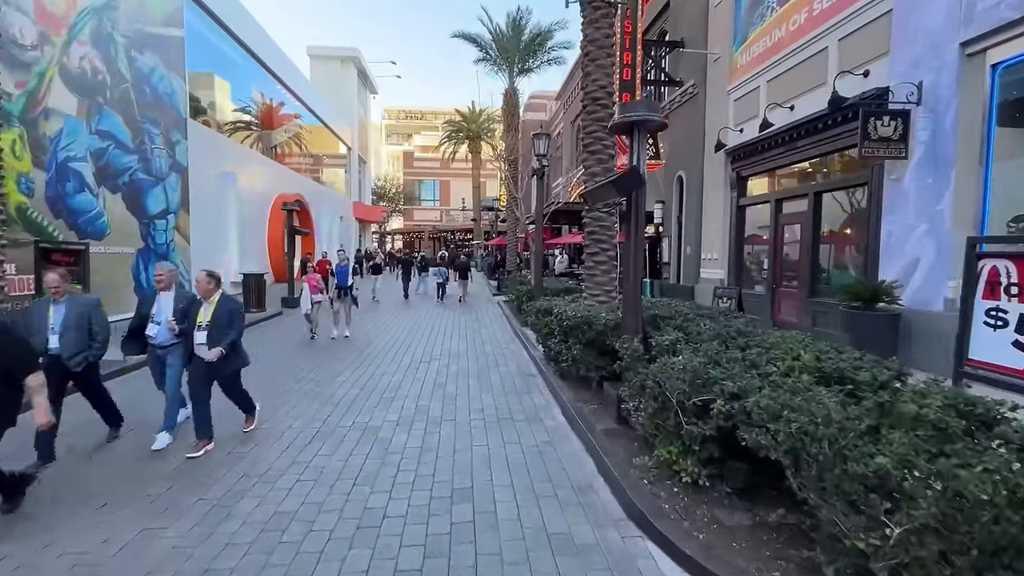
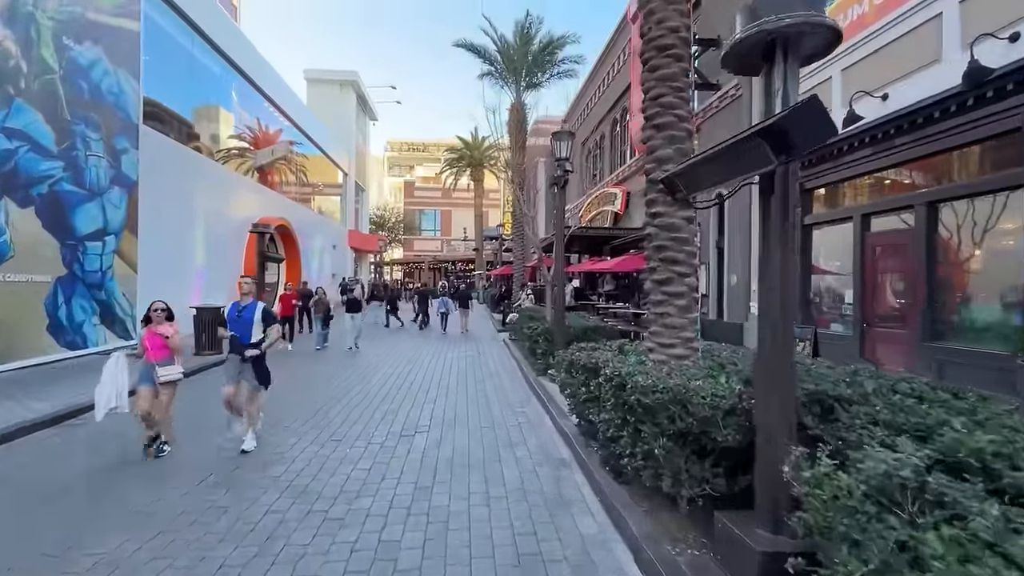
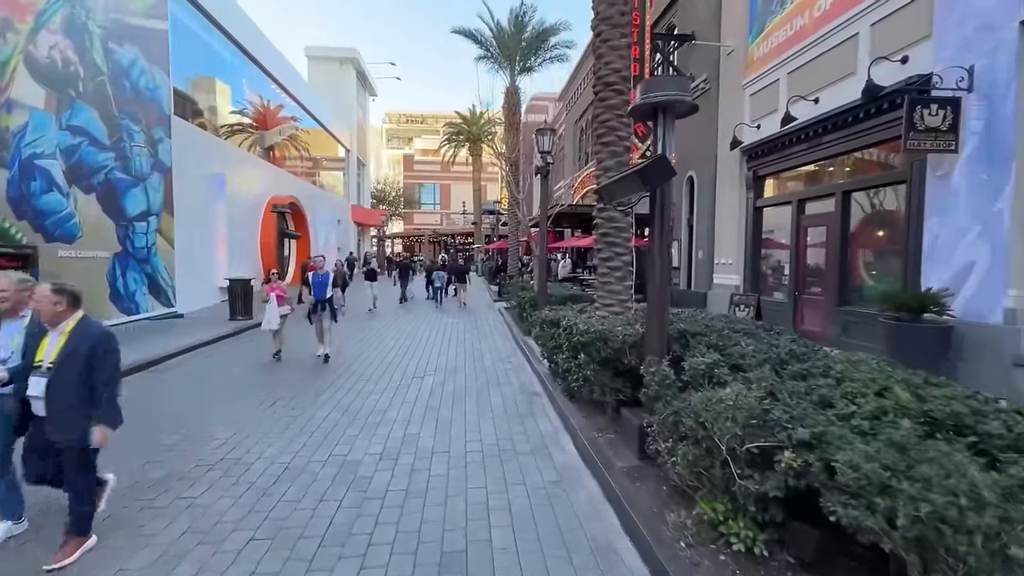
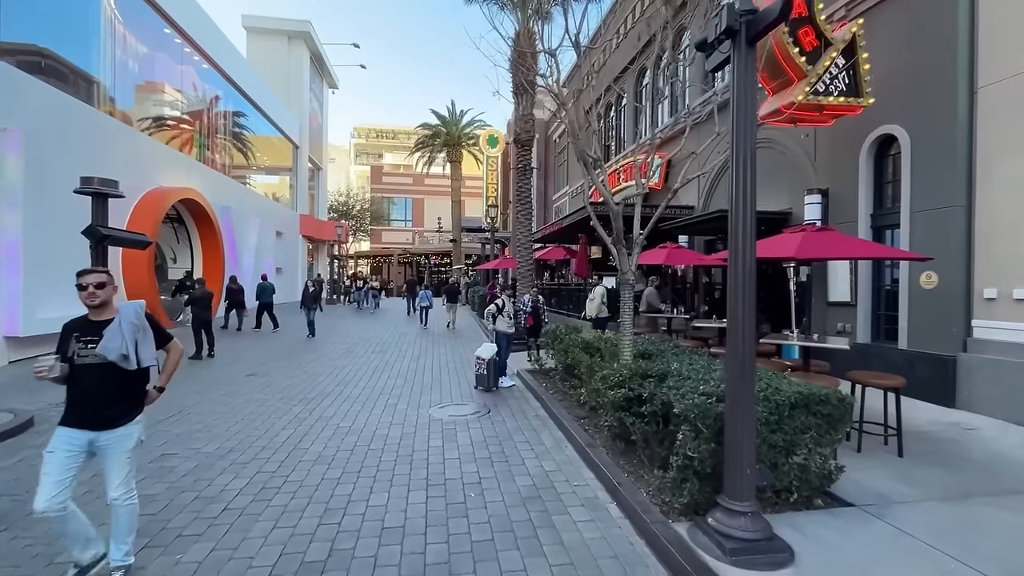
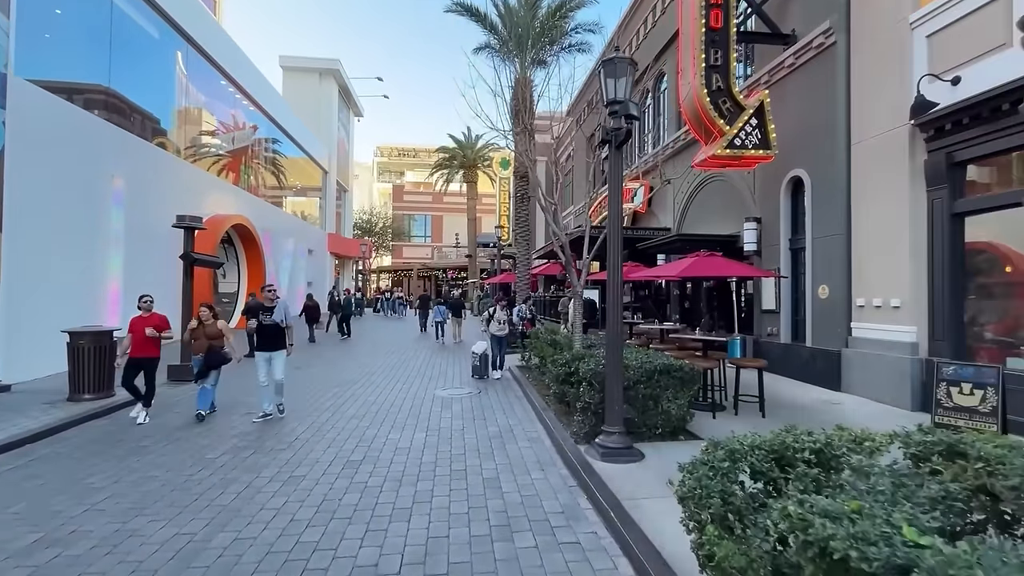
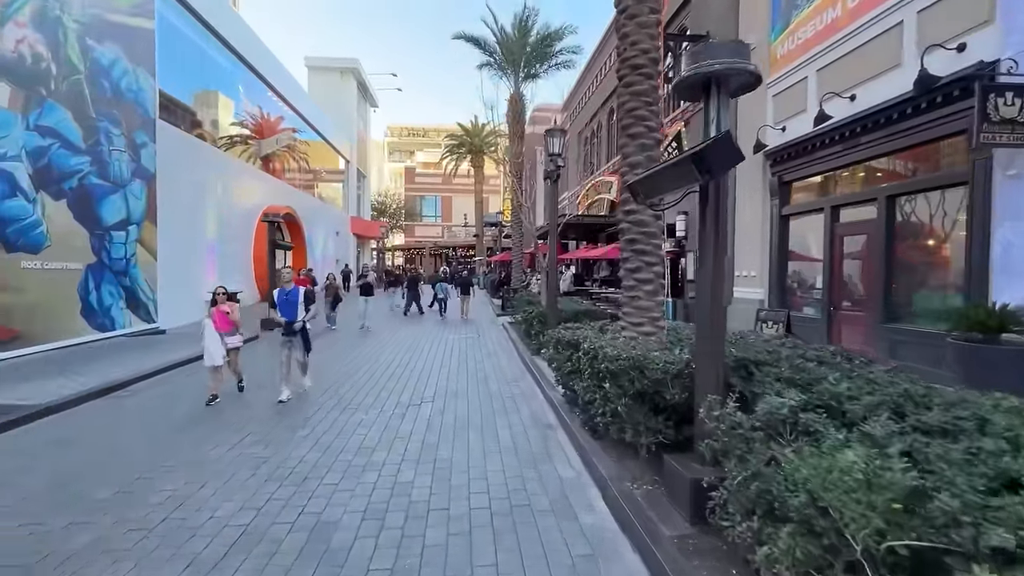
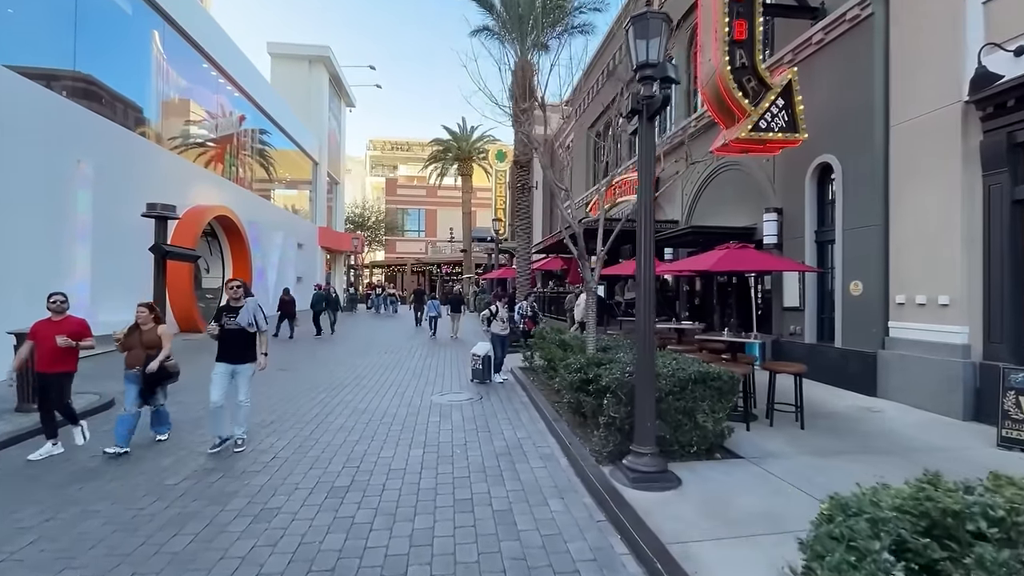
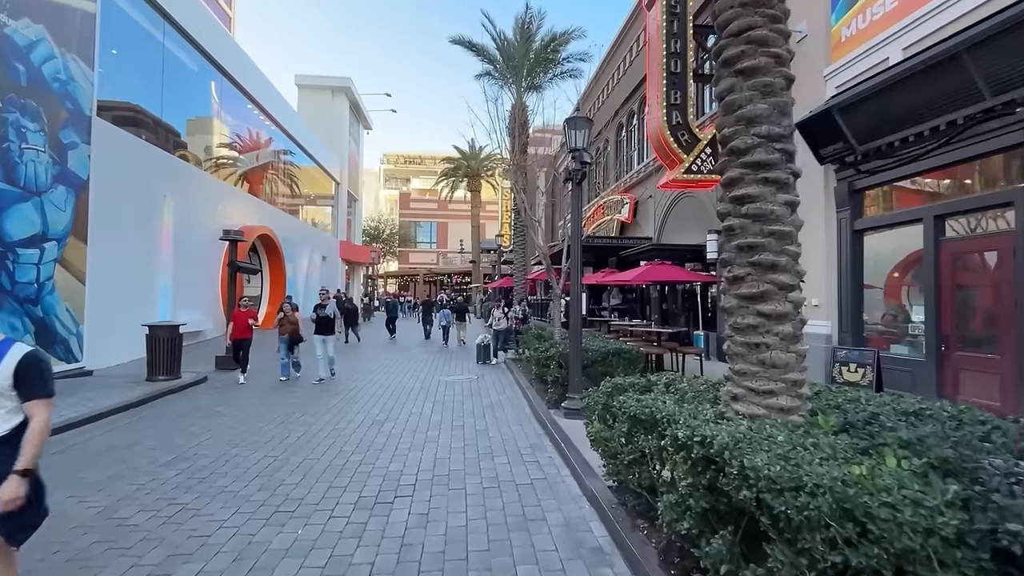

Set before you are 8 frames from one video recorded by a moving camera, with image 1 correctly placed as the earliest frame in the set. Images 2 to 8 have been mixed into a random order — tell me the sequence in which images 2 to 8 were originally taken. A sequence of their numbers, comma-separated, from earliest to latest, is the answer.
3, 6, 2, 8, 5, 7, 4
